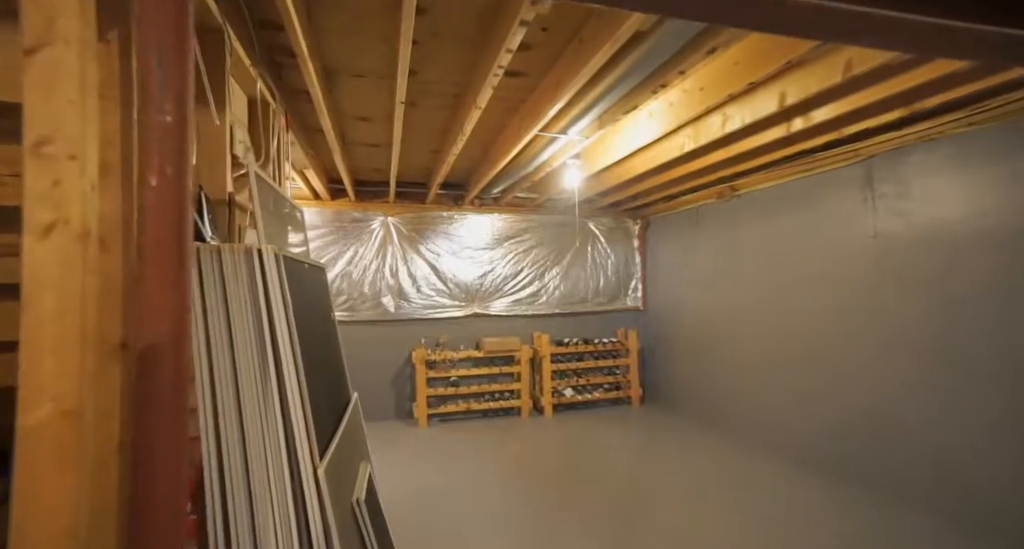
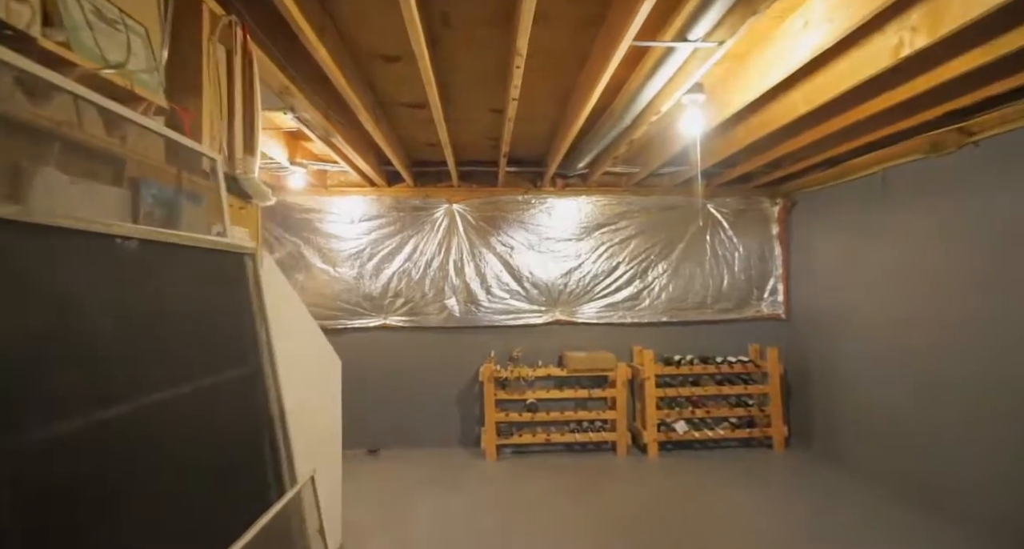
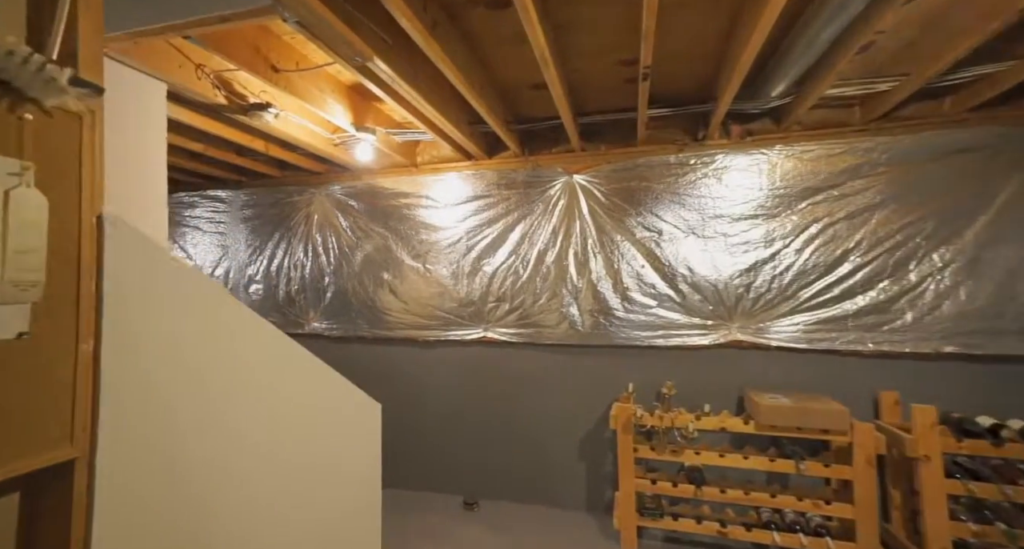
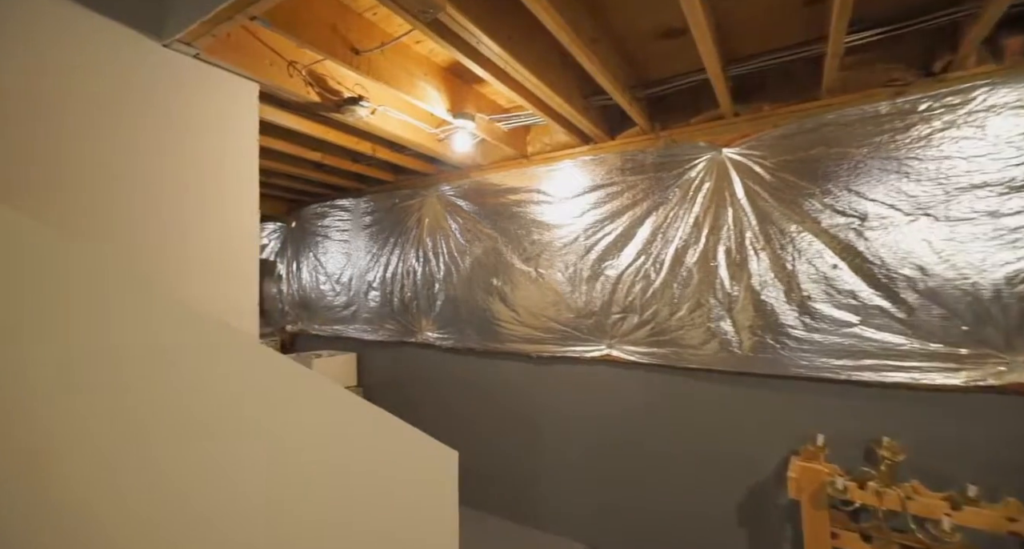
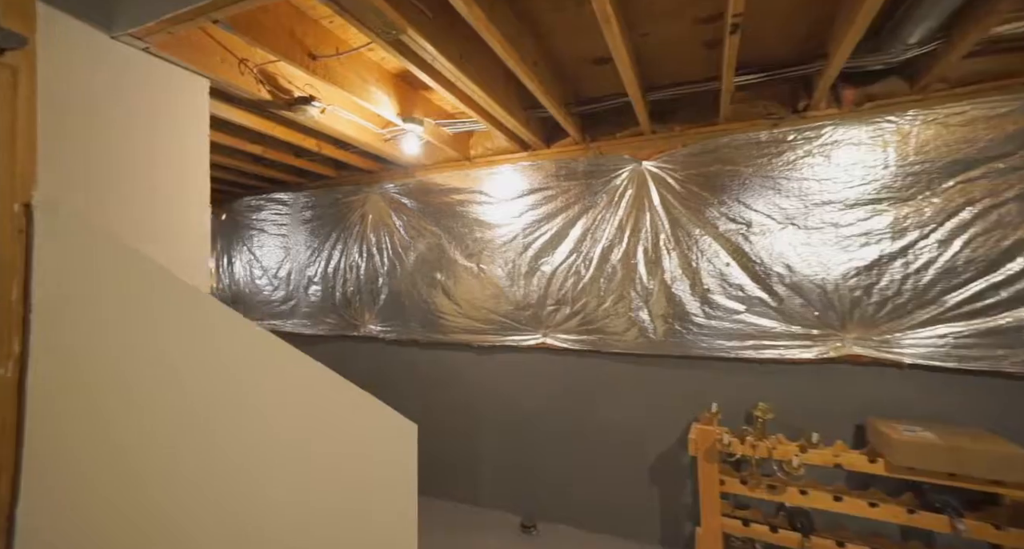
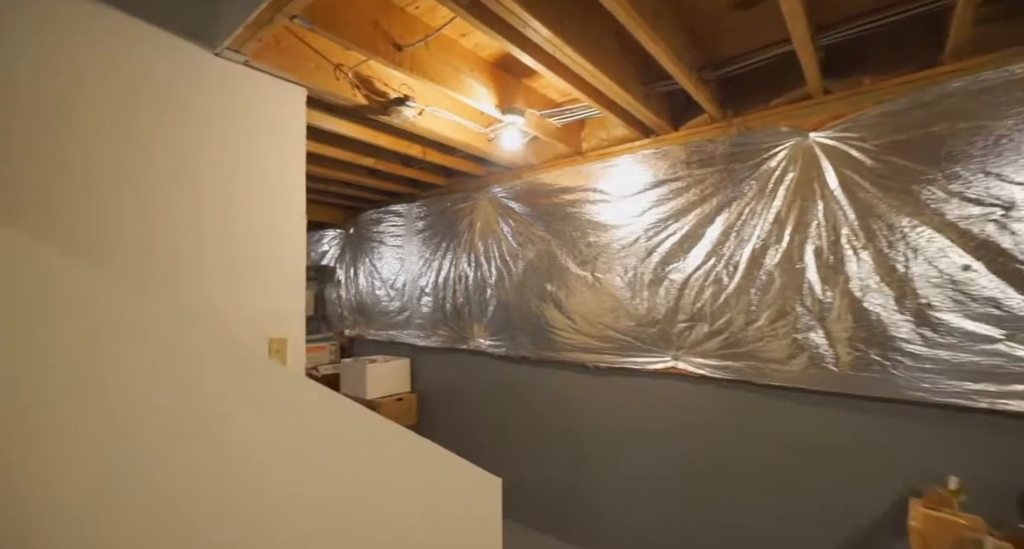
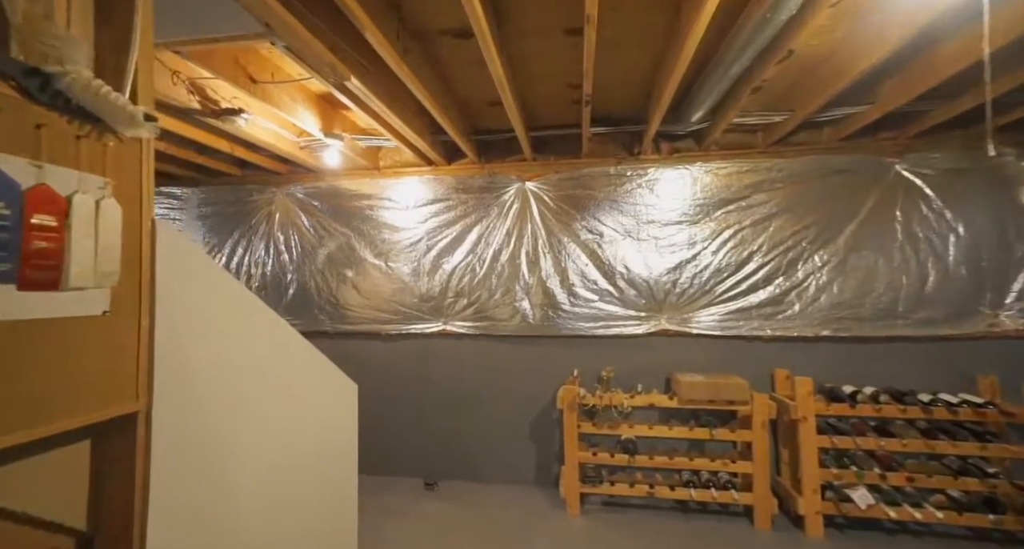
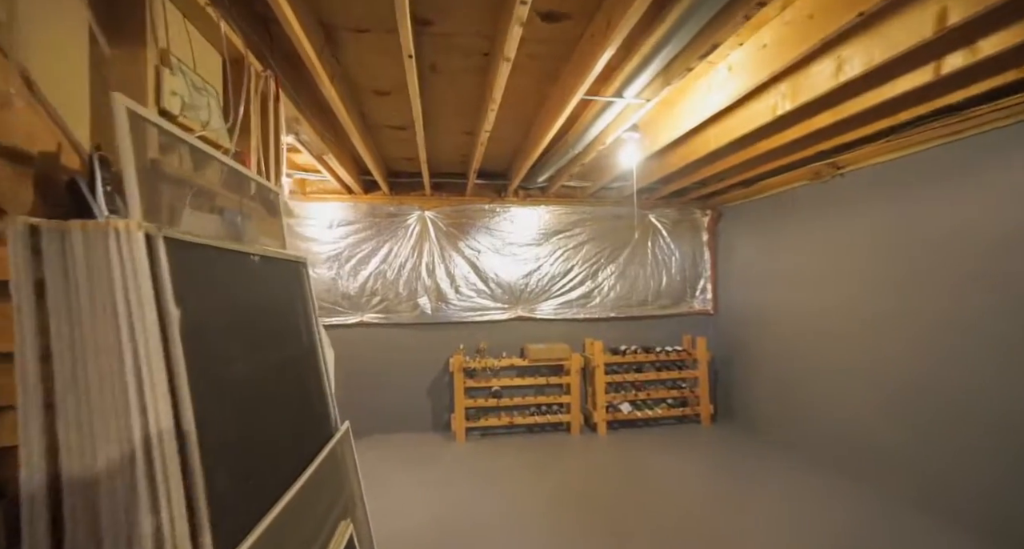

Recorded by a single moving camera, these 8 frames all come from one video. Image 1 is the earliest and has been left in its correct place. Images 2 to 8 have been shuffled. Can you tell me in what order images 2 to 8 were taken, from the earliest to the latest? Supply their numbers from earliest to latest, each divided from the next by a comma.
8, 2, 7, 3, 5, 4, 6
